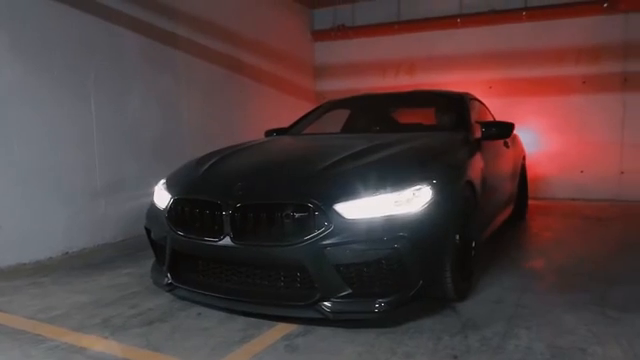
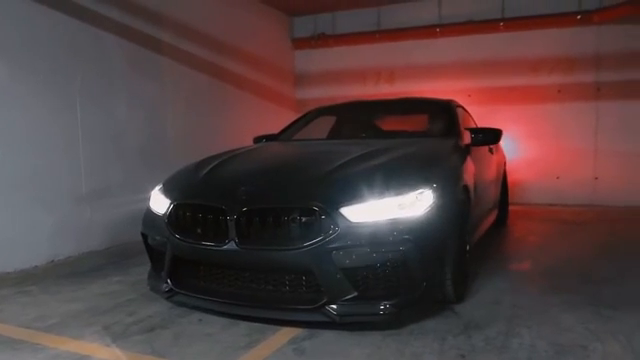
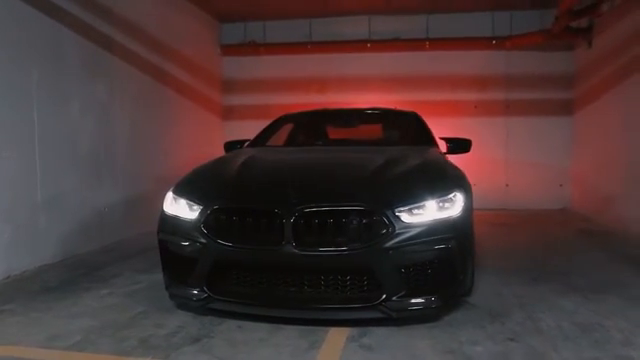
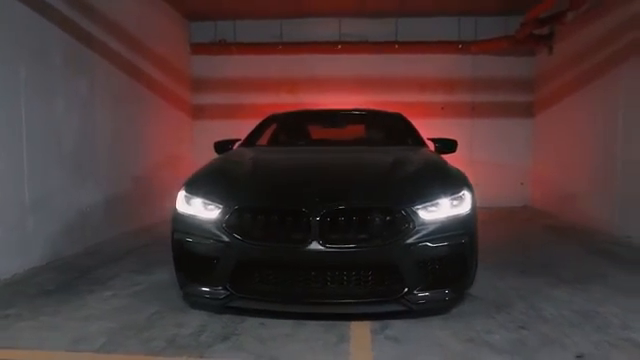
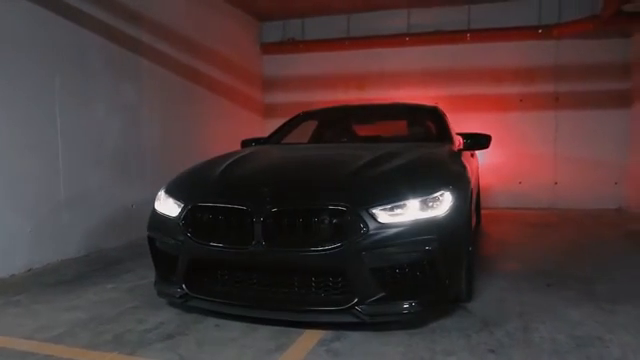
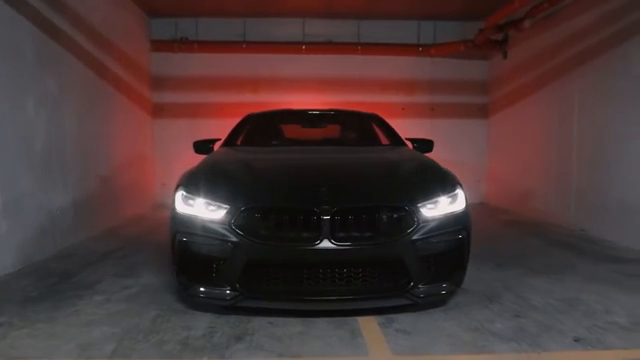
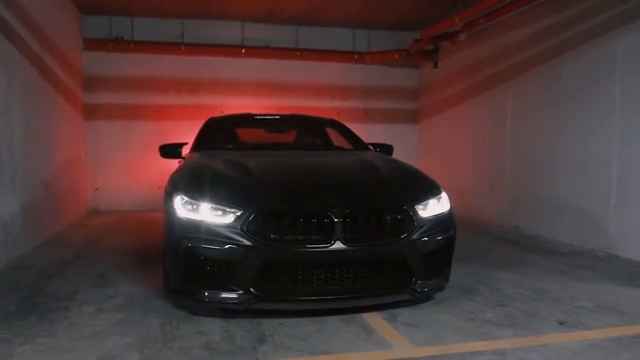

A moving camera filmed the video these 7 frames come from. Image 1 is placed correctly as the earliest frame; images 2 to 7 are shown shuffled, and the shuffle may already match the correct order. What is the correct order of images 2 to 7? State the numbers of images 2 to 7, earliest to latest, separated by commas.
2, 5, 3, 4, 6, 7
